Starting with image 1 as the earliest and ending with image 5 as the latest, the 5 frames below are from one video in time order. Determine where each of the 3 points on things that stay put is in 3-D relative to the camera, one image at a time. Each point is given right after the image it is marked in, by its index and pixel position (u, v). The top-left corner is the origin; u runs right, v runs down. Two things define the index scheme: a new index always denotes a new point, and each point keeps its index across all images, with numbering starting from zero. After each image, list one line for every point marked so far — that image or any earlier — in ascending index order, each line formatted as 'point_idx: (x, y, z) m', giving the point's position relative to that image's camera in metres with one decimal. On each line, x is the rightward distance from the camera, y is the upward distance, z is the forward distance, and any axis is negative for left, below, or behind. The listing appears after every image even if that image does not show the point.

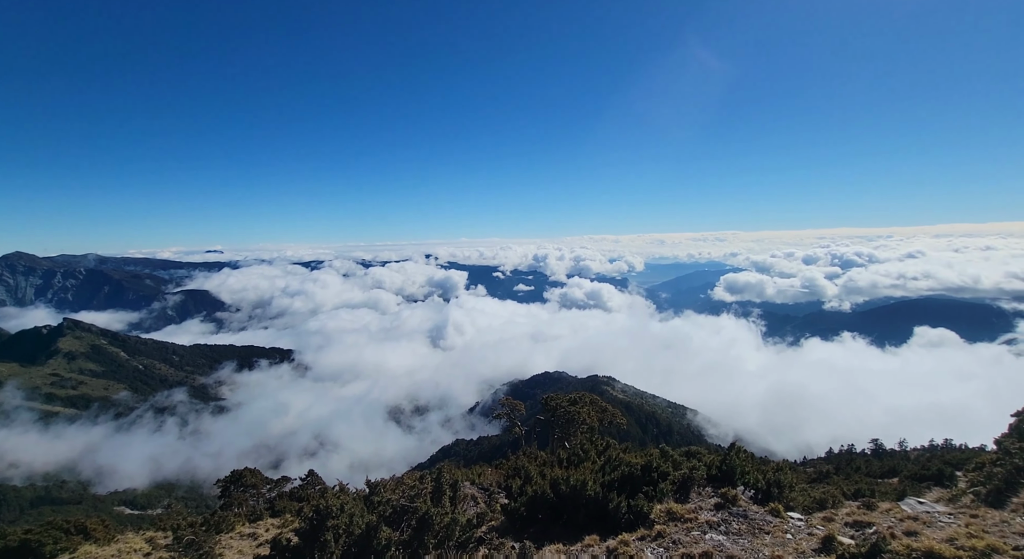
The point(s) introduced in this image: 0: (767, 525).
0: (+10.0, -9.5, +18.8) m
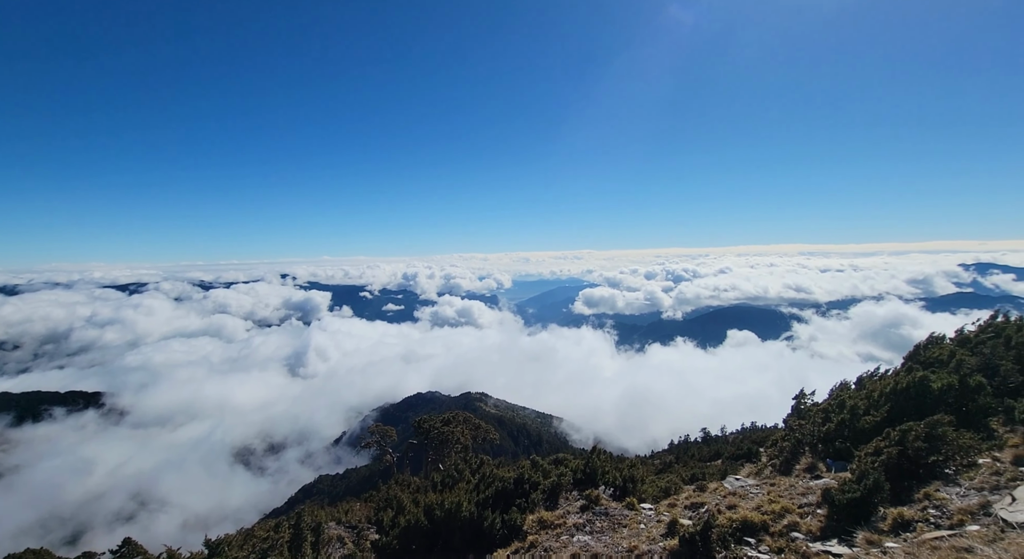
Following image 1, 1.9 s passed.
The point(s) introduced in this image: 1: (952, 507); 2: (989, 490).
0: (+4.6, -10.1, +21.5) m
1: (+13.4, -6.9, +15.3) m
2: (+14.3, -6.3, +15.2) m
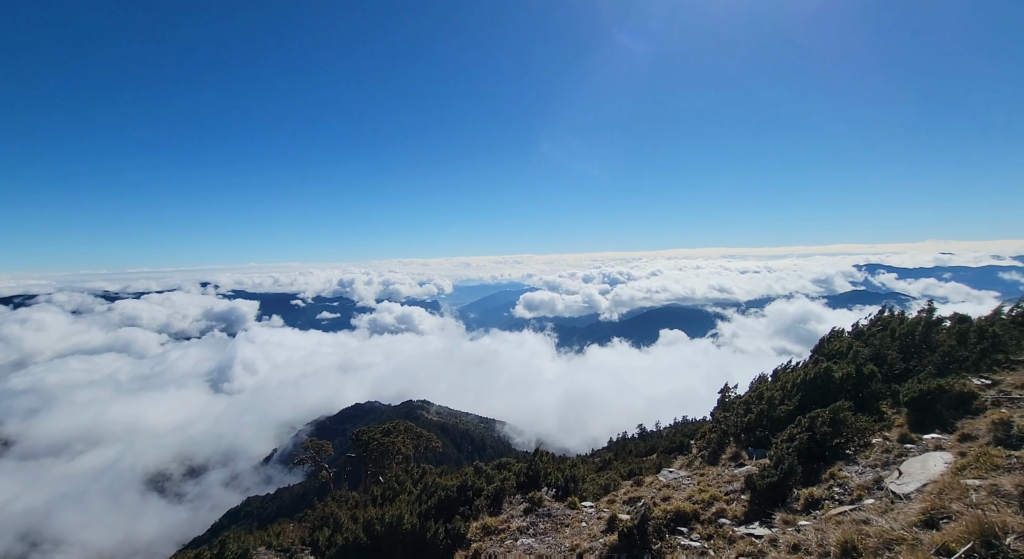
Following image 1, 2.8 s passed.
0: (+2.1, -10.3, +22.2) m
1: (+11.5, -6.9, +17.0) m
2: (+12.4, -6.3, +17.0) m
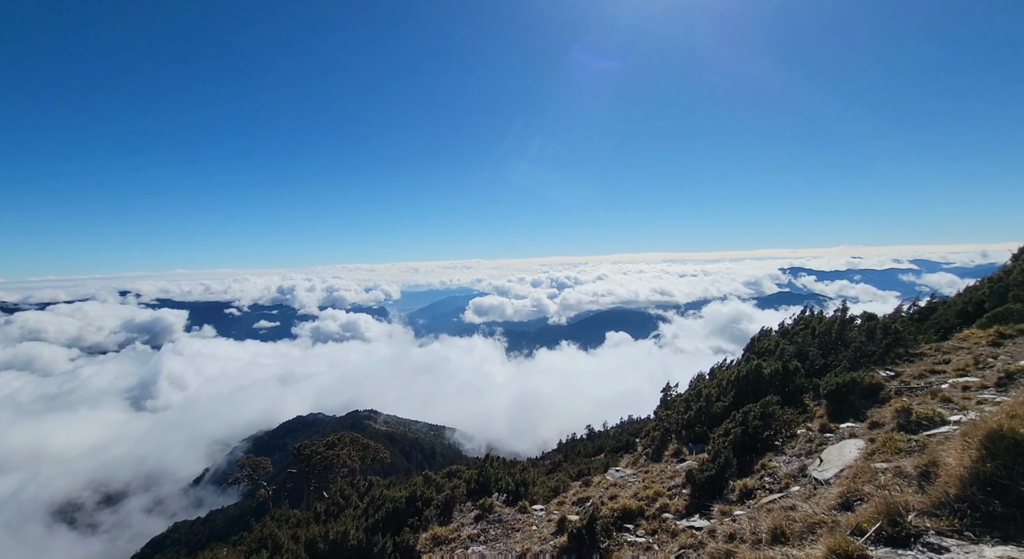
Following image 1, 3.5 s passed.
0: (-0.1, -10.5, +22.4) m
1: (+9.6, -6.9, +18.2) m
2: (+10.6, -6.3, +18.3) m
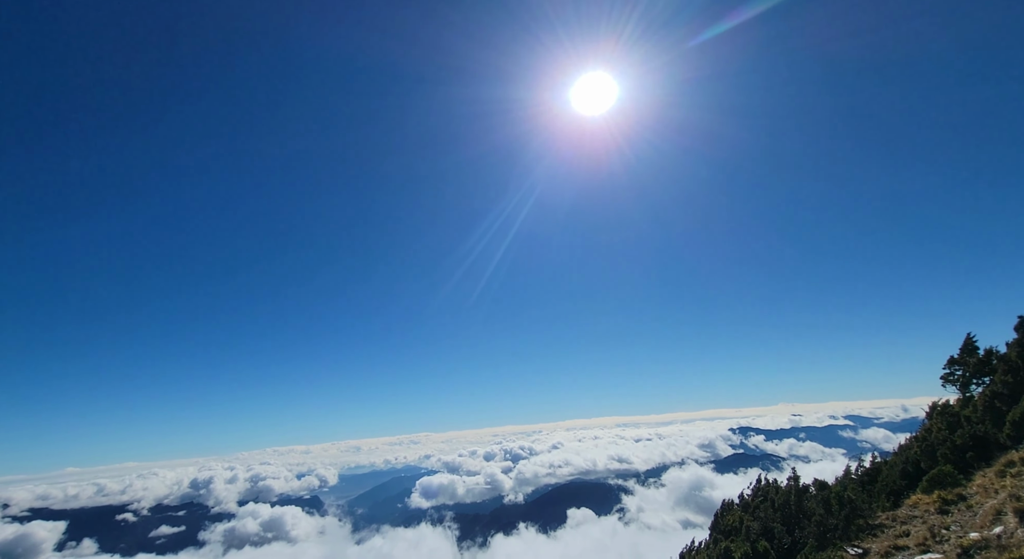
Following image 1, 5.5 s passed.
0: (-2.1, -17.3, +17.0) m
1: (+7.8, -12.4, +15.1) m
2: (+8.7, -11.8, +15.5) m
